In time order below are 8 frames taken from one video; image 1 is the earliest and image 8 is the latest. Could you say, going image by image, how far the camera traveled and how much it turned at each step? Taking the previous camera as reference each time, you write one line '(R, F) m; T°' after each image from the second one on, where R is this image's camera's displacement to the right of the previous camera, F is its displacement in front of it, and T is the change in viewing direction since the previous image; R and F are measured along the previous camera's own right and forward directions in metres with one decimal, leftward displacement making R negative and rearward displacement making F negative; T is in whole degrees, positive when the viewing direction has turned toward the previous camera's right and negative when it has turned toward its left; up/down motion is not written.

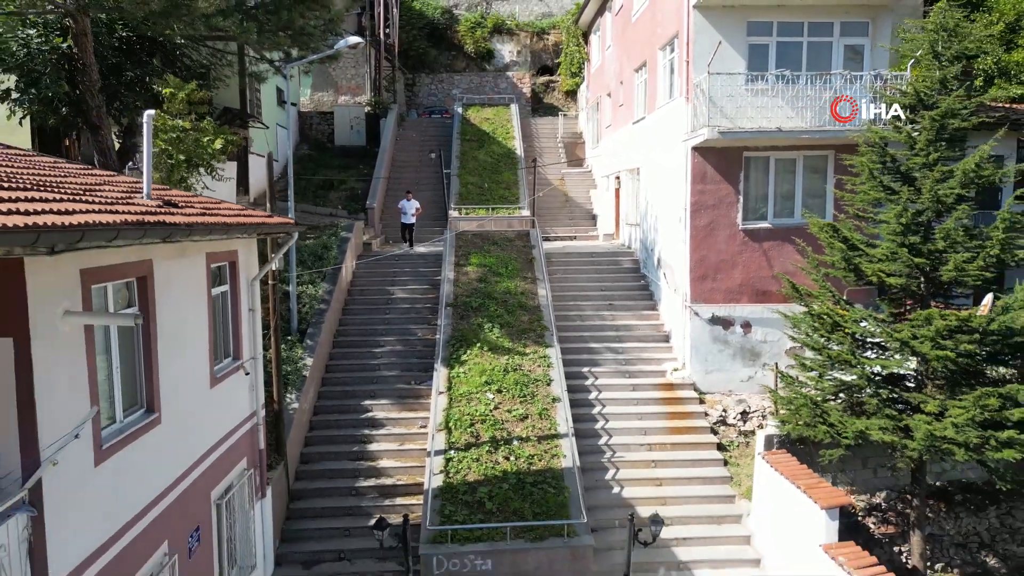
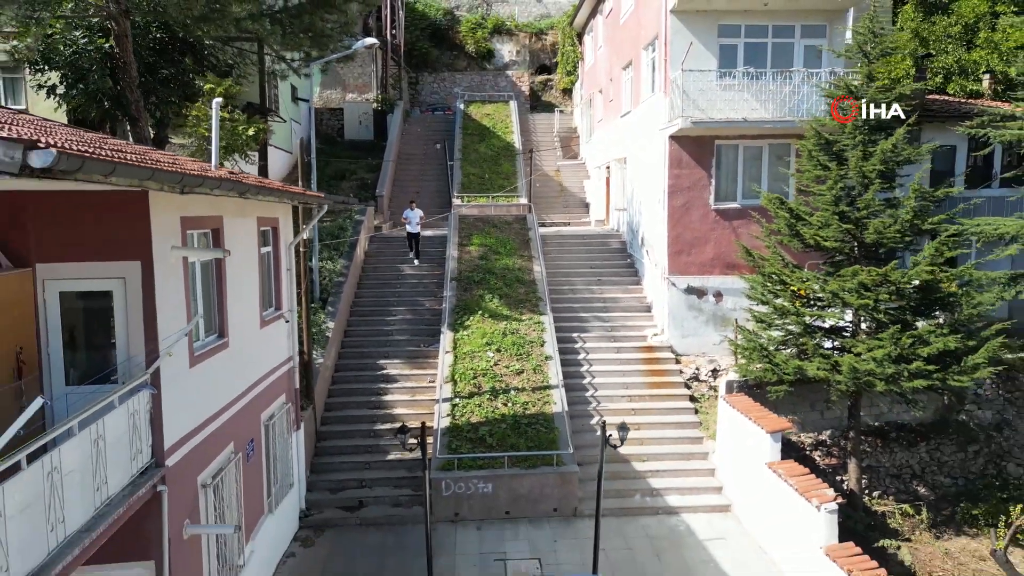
(+0.1, -1.8) m; 0°
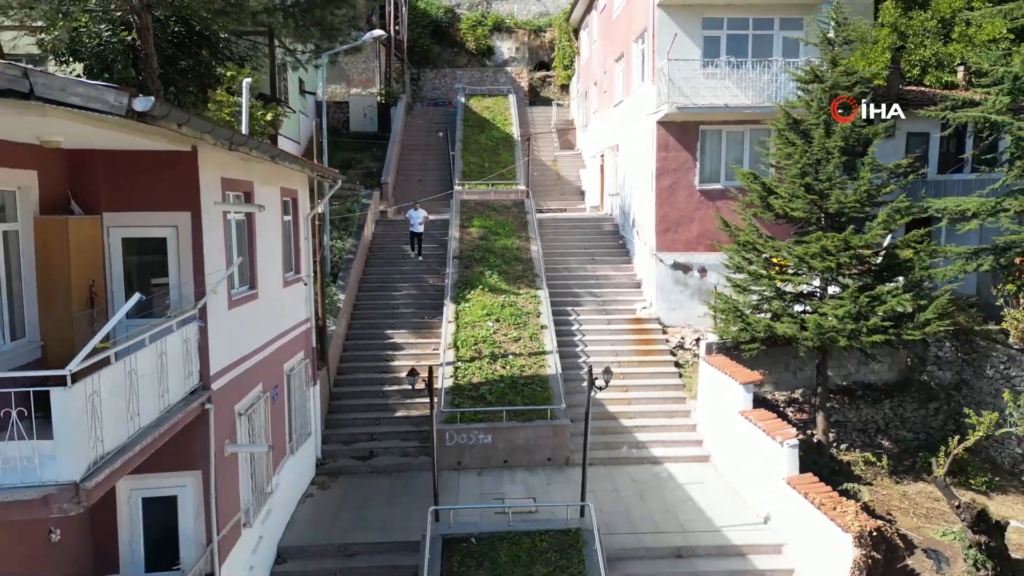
(0.0, -1.1) m; 0°
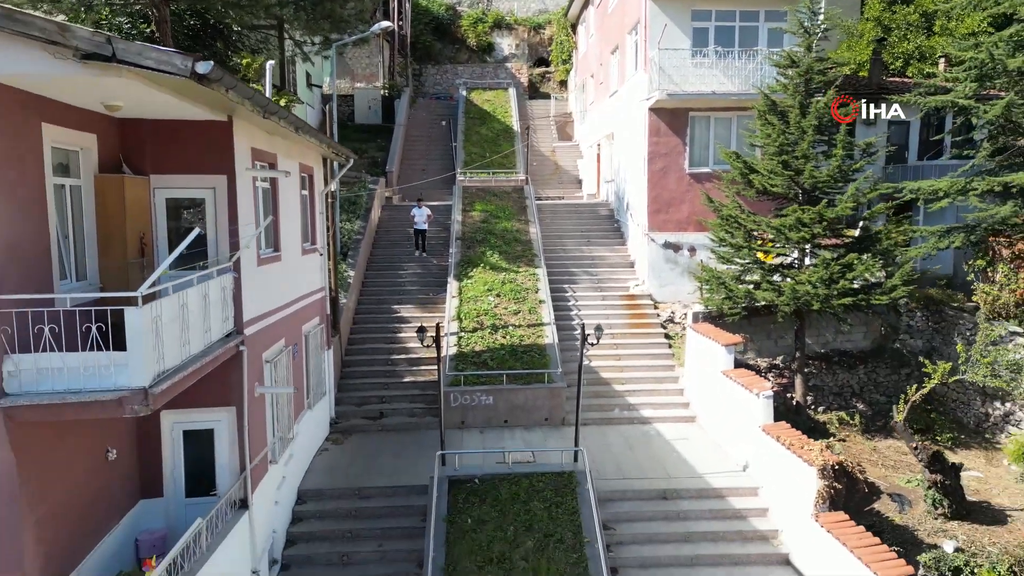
(0.0, -1.0) m; 0°
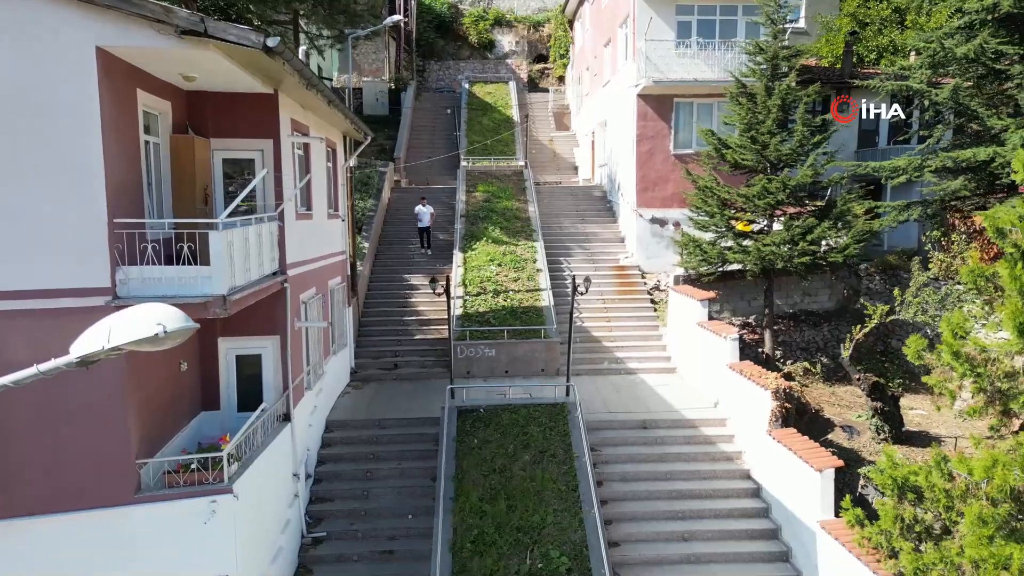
(0.0, -1.7) m; 0°
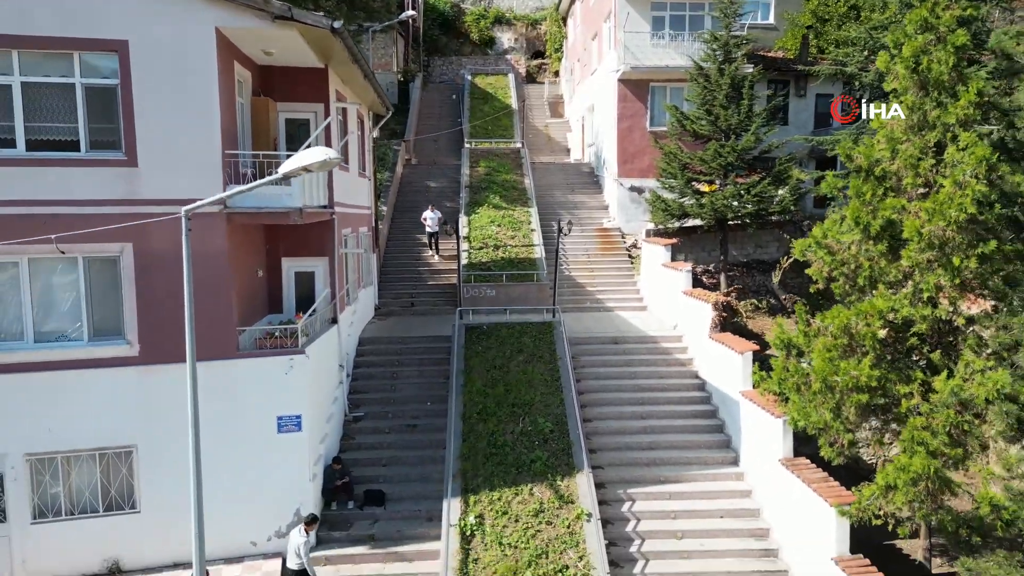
(+0.1, -3.0) m; 0°
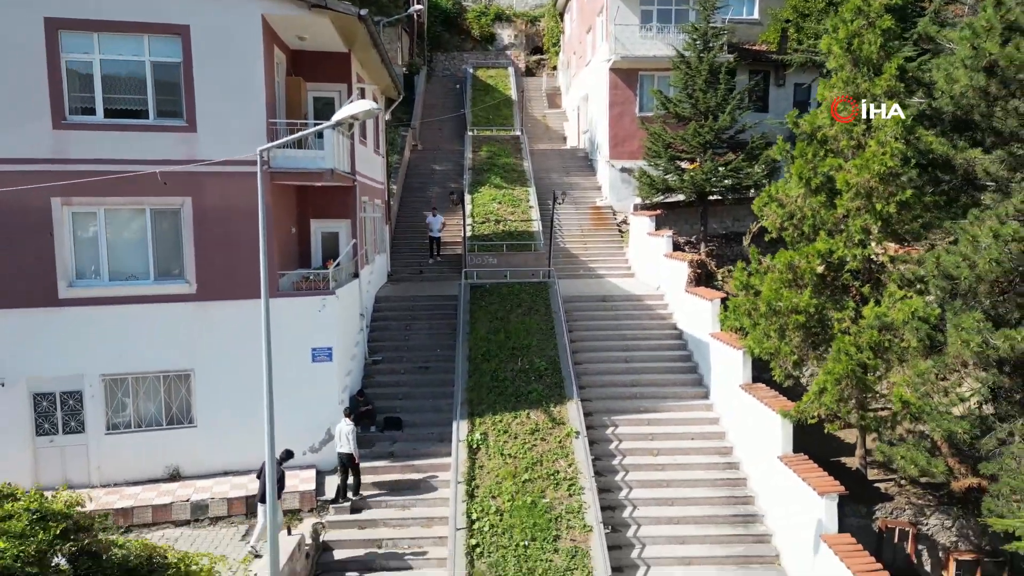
(0.0, -1.9) m; 0°
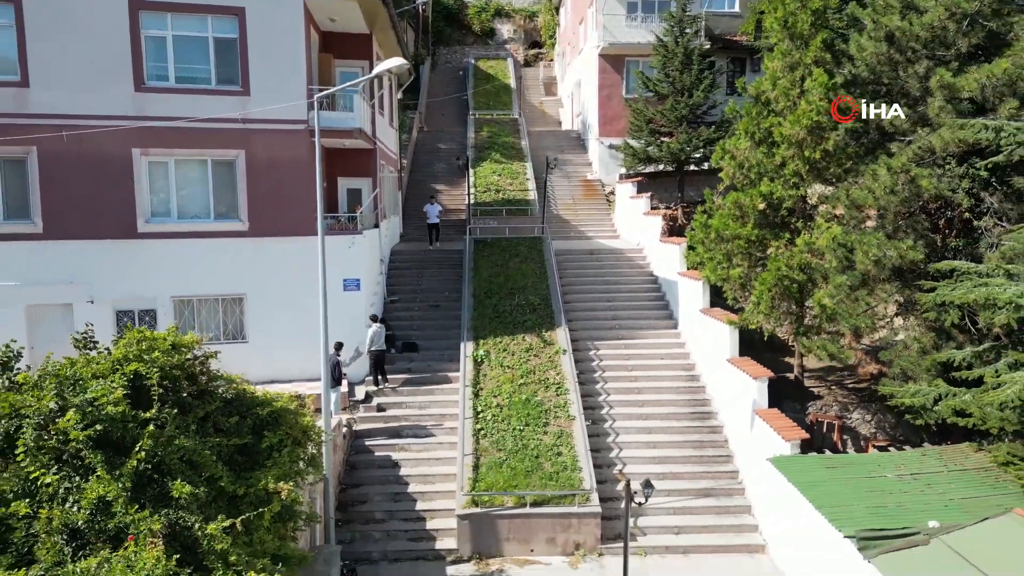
(0.0, -2.5) m; 0°
